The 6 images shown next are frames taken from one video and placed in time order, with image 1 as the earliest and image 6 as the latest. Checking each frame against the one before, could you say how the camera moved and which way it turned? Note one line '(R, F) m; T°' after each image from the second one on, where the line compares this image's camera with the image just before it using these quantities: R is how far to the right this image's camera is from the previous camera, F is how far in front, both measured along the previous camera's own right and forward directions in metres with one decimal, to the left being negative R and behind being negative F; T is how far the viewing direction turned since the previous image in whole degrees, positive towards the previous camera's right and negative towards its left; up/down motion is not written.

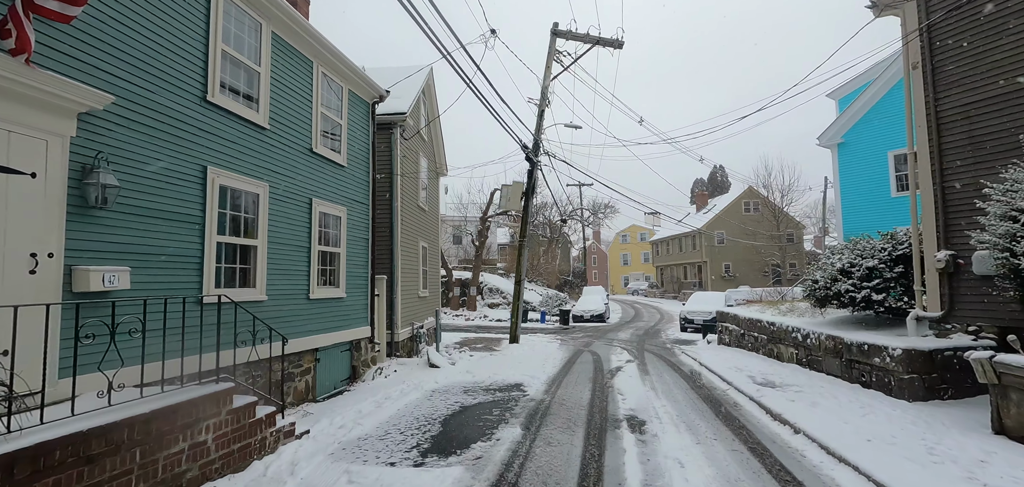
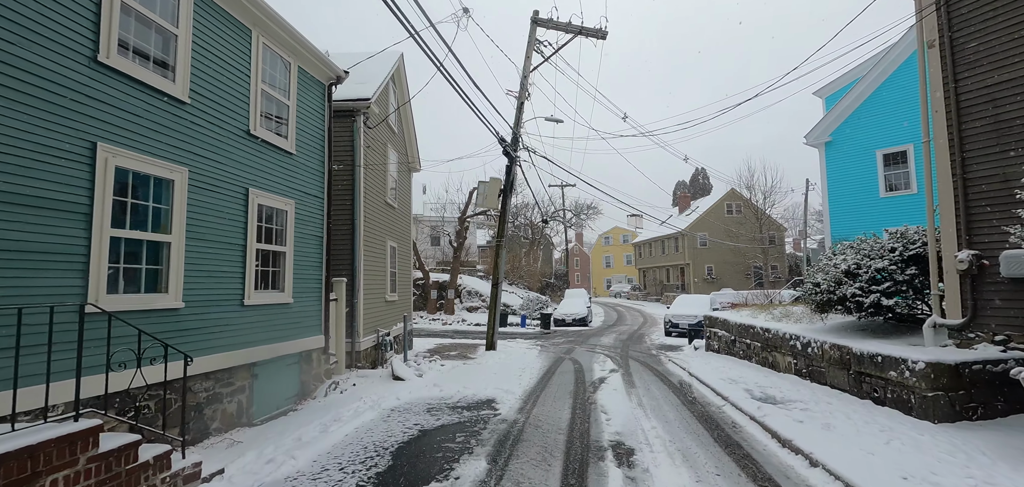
(+0.2, +0.8) m; +2°
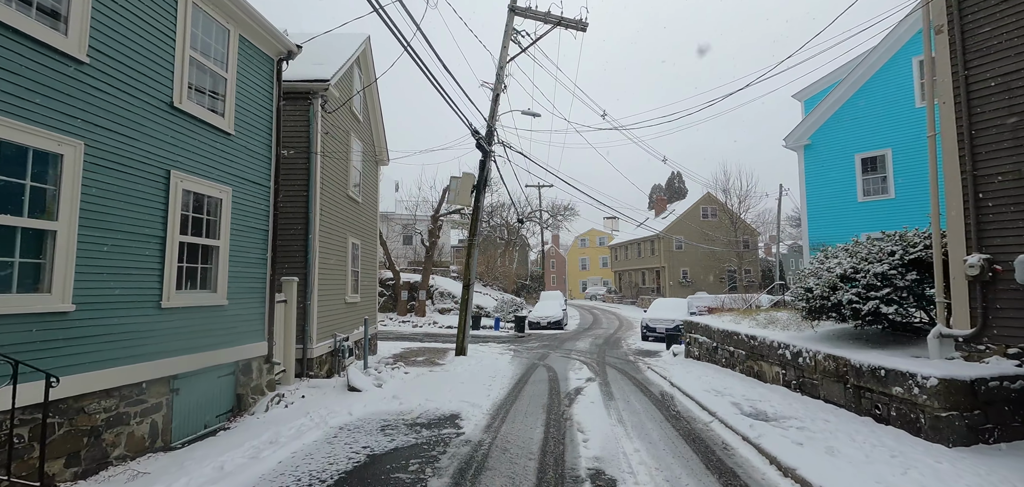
(+0.1, +0.6) m; +3°
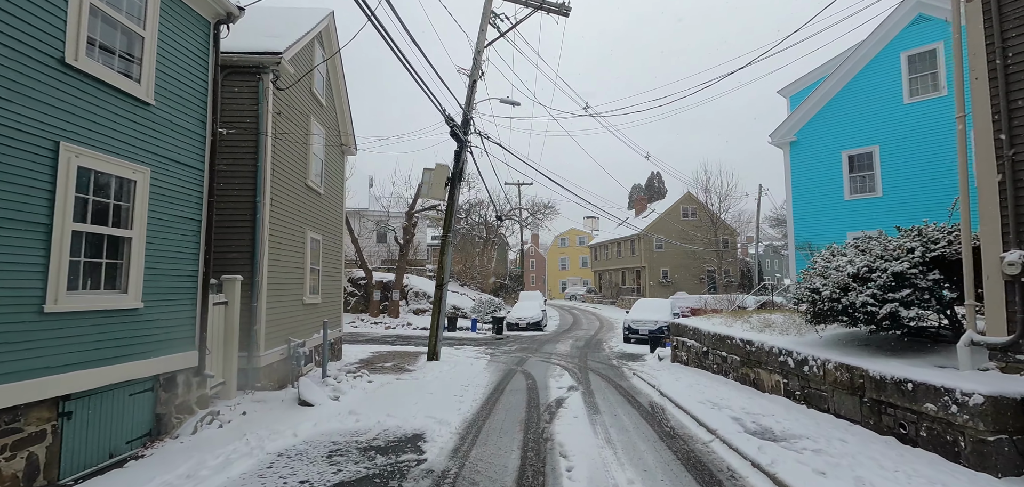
(+0.1, +0.7) m; +2°
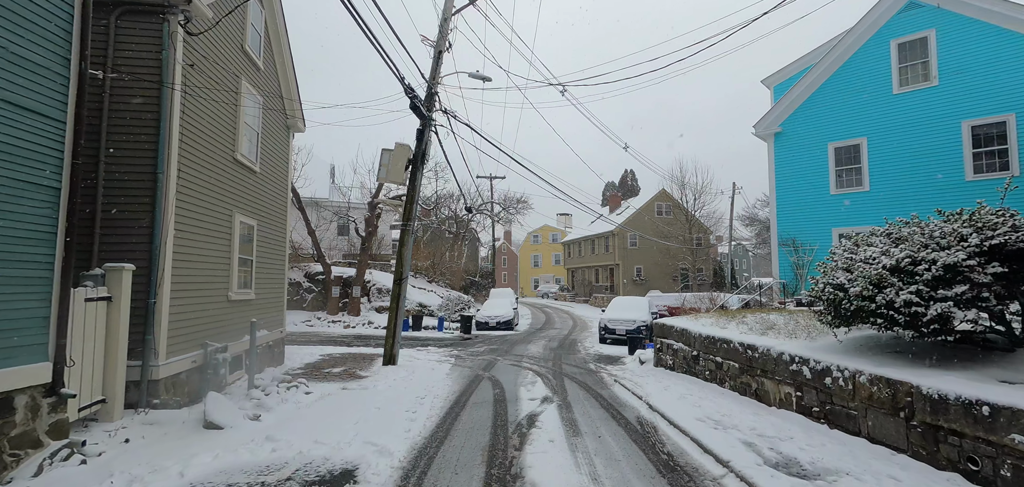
(+0.1, +1.1) m; +3°
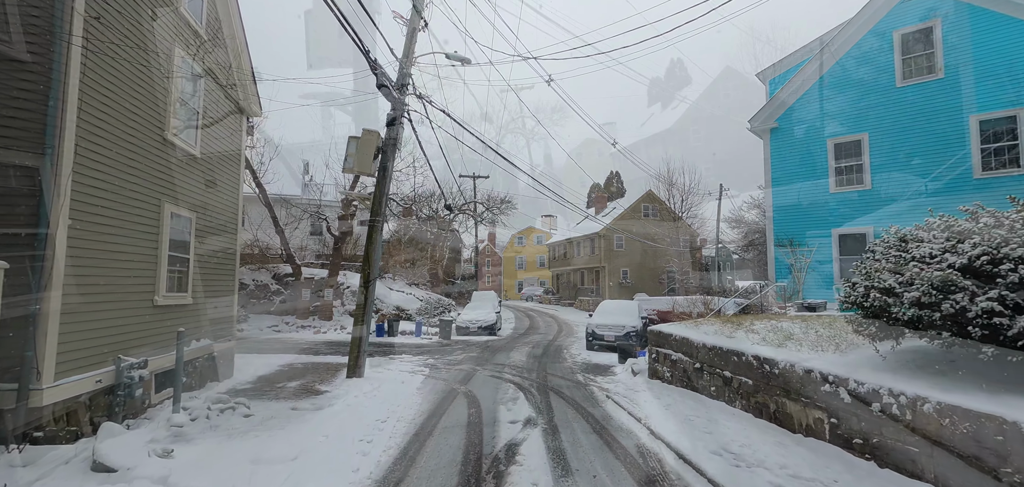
(+0.1, +0.9) m; +2°
